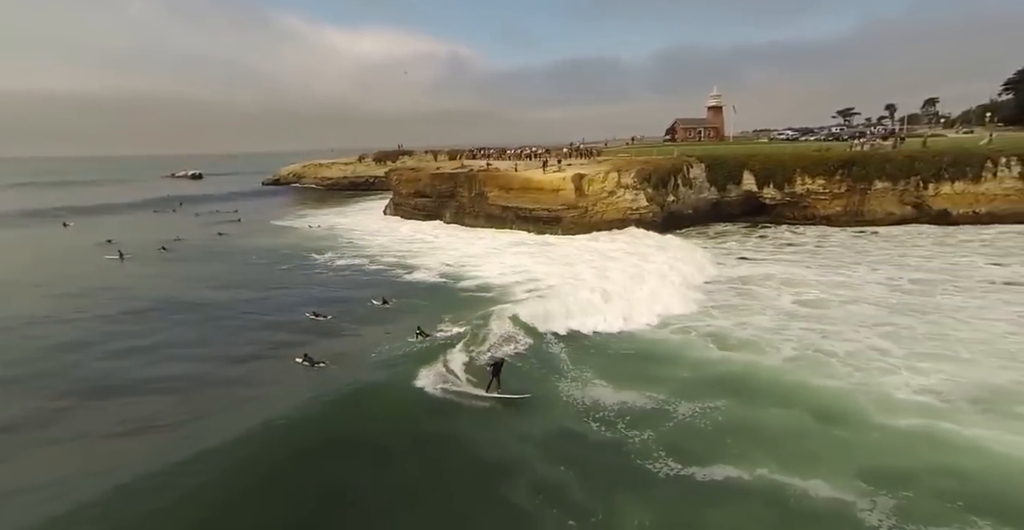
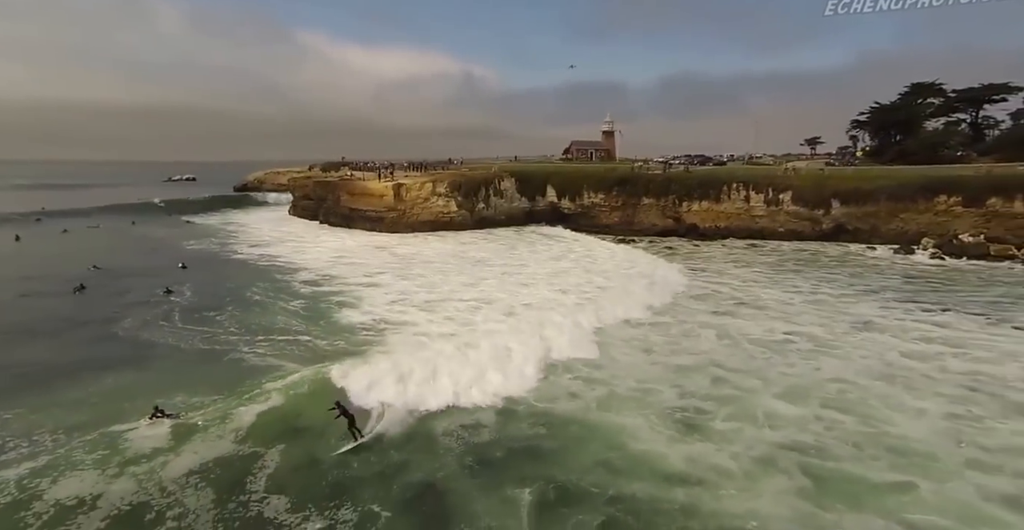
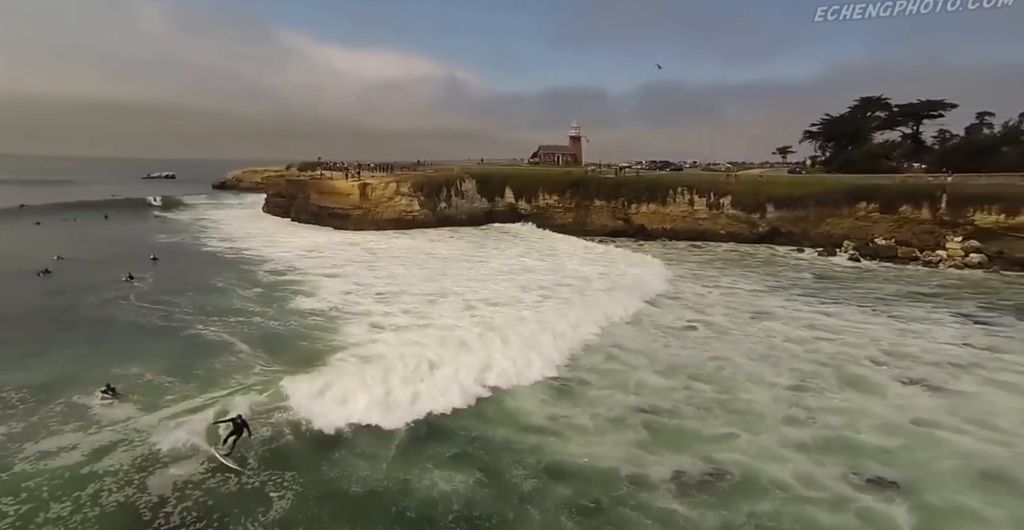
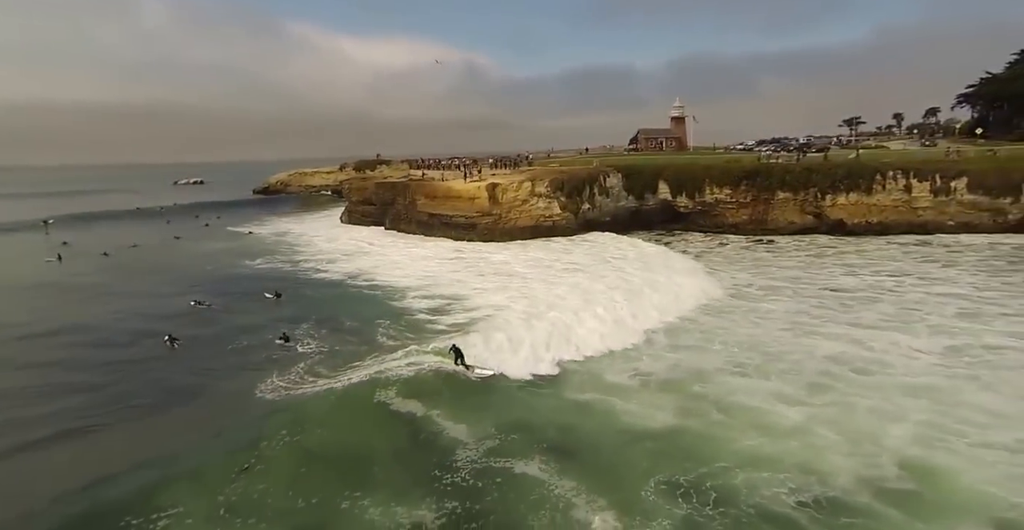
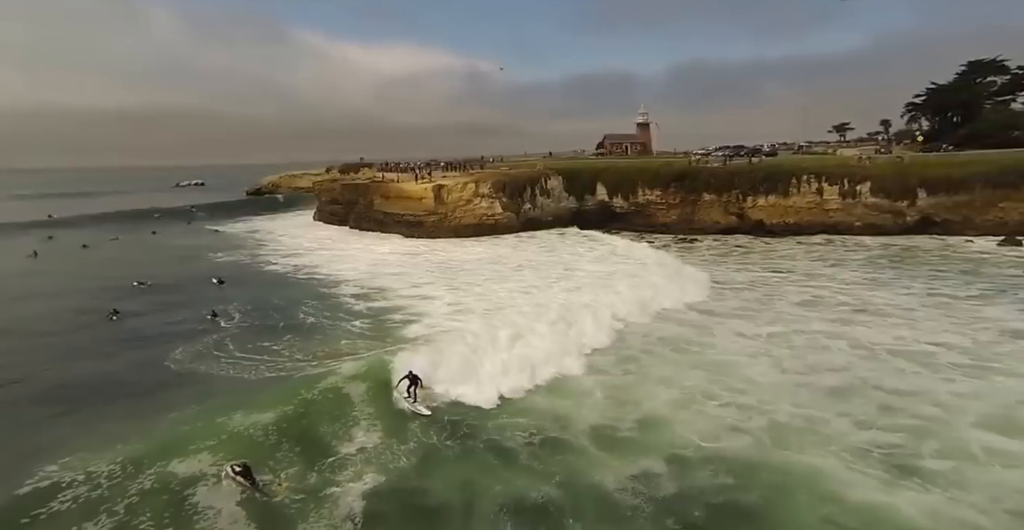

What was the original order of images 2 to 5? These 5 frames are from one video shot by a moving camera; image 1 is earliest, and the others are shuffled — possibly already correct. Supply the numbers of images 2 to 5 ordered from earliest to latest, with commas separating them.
4, 5, 2, 3
